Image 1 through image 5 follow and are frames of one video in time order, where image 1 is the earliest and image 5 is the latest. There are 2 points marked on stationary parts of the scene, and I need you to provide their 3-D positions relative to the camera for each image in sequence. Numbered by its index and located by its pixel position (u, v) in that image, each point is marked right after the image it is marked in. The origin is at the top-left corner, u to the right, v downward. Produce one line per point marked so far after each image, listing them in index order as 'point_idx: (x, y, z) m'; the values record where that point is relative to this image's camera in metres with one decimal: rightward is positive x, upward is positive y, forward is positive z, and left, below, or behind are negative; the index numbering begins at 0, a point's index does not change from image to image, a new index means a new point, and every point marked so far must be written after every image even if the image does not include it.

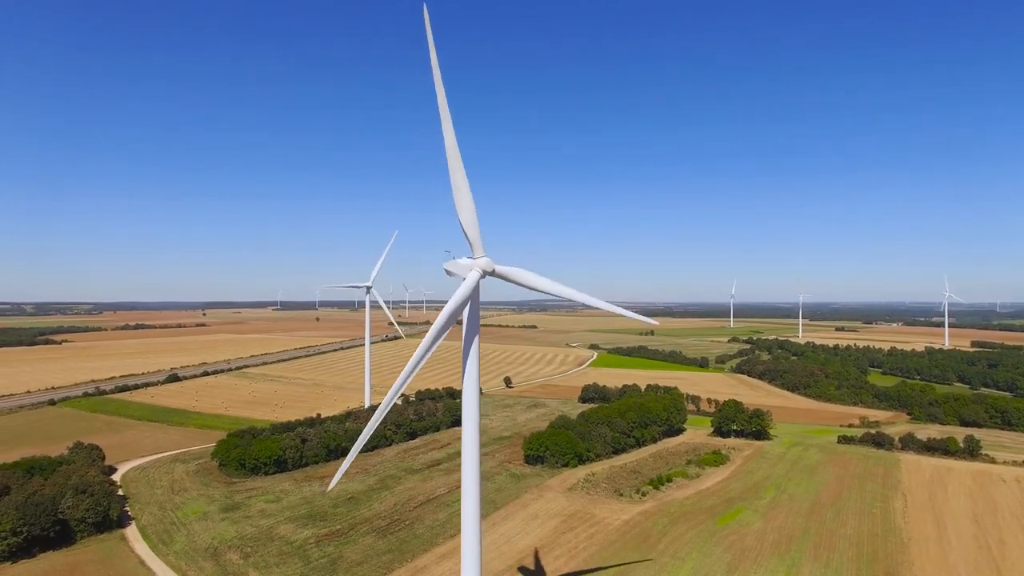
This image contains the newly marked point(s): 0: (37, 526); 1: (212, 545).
0: (-16.2, -8.0, +18.7) m
1: (-10.7, -9.1, +19.5) m
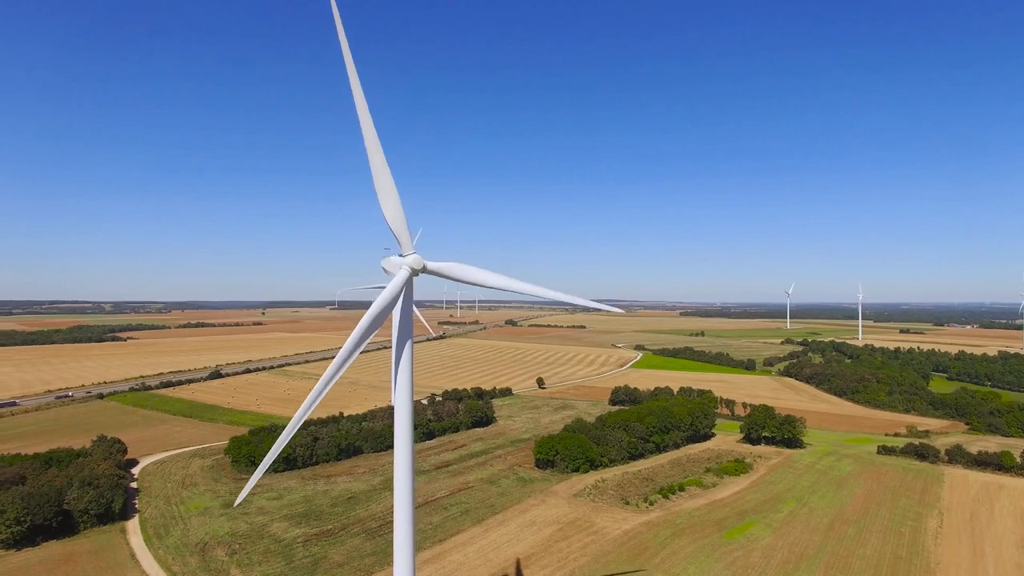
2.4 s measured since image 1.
0: (-16.8, -8.1, +19.5) m
1: (-11.2, -9.1, +19.9) m
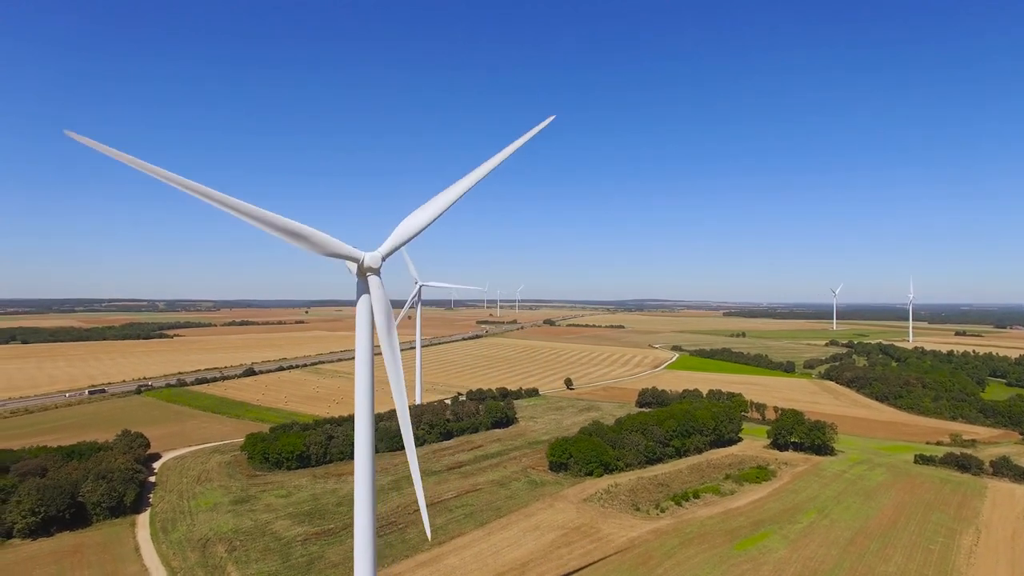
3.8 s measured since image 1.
0: (-16.9, -8.1, +20.2) m
1: (-11.3, -9.1, +20.2) m
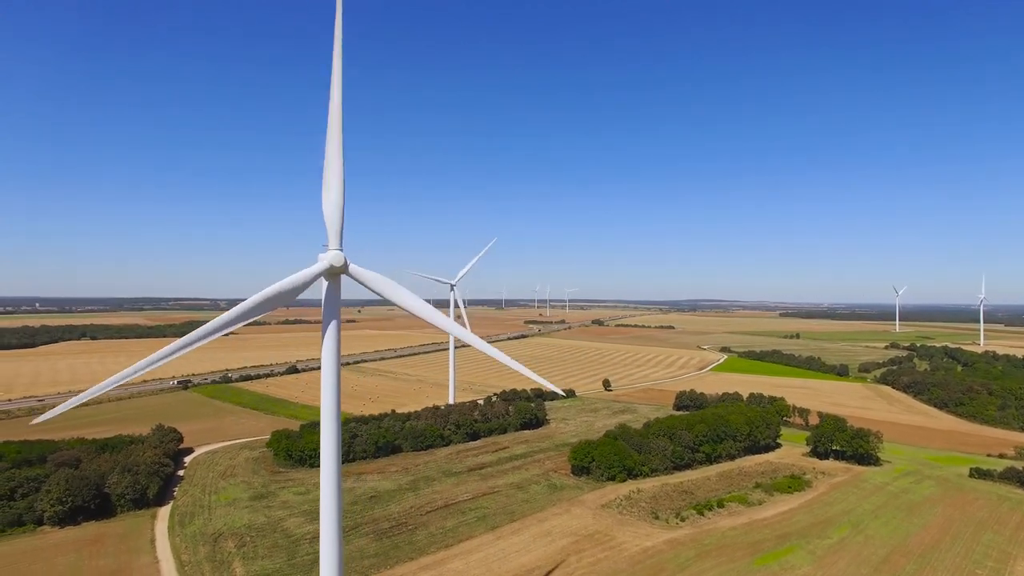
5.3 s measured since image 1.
0: (-16.6, -8.1, +21.1) m
1: (-11.1, -9.1, +20.7) m
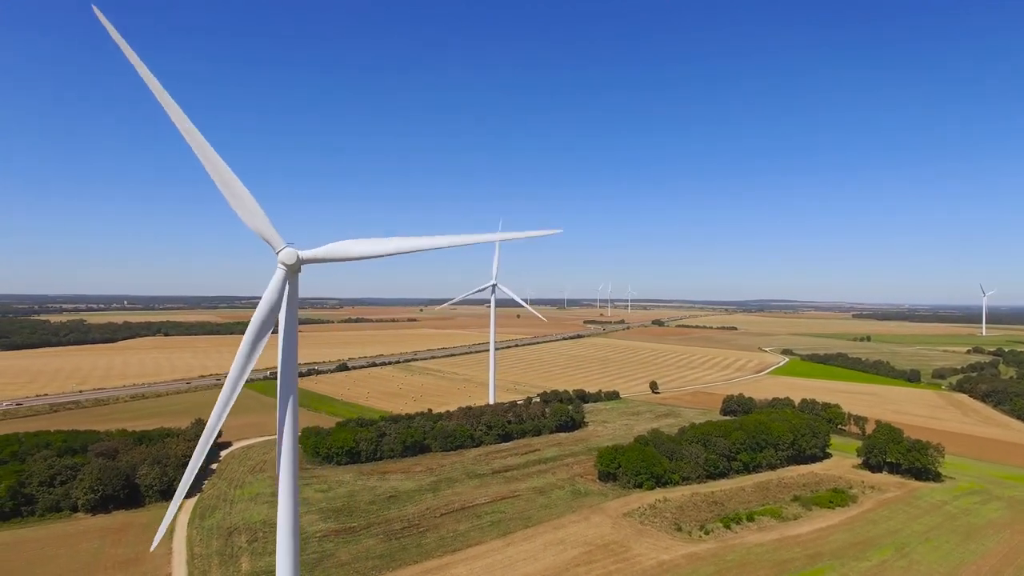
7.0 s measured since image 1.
0: (-16.2, -8.1, +22.2) m
1: (-10.7, -9.1, +21.2) m
